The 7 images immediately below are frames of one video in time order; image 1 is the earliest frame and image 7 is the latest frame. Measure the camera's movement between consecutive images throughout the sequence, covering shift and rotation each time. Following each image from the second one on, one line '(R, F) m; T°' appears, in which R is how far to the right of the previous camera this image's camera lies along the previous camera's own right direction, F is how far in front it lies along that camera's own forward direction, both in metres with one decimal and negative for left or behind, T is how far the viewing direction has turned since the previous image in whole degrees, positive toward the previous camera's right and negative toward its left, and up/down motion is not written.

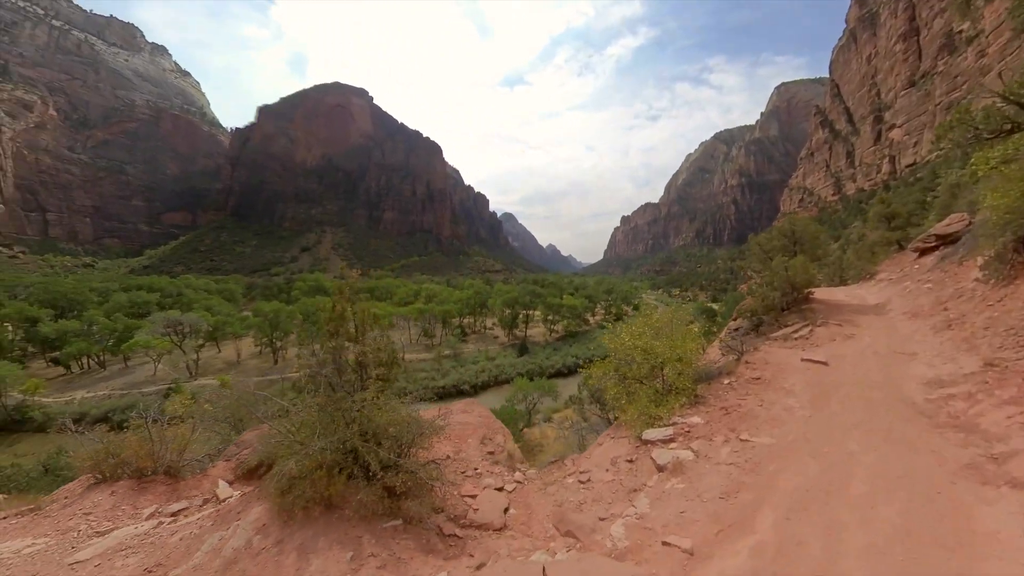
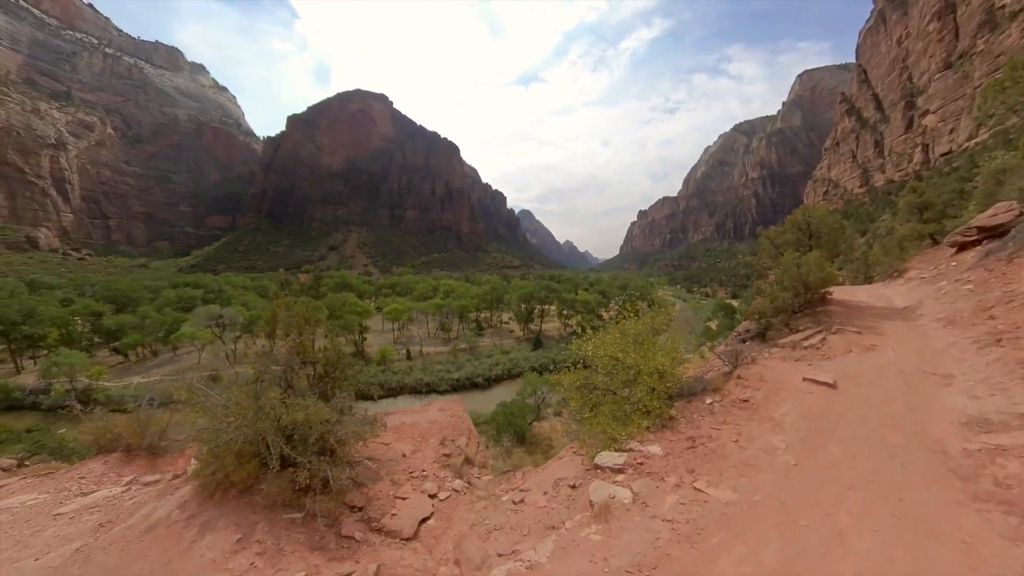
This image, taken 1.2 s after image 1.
(+0.8, +0.9) m; -2°
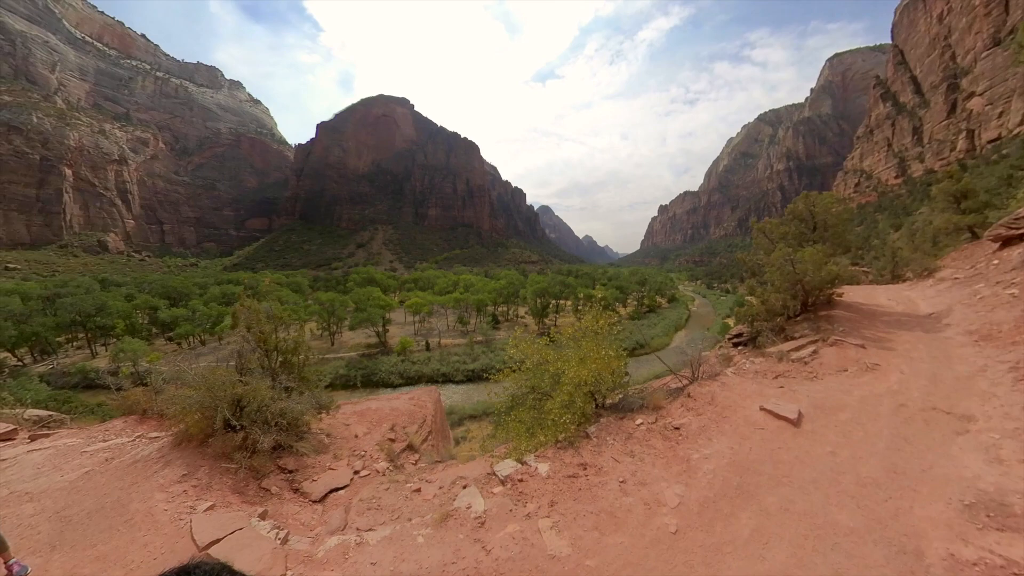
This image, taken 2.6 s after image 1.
(+1.3, +1.1) m; -3°
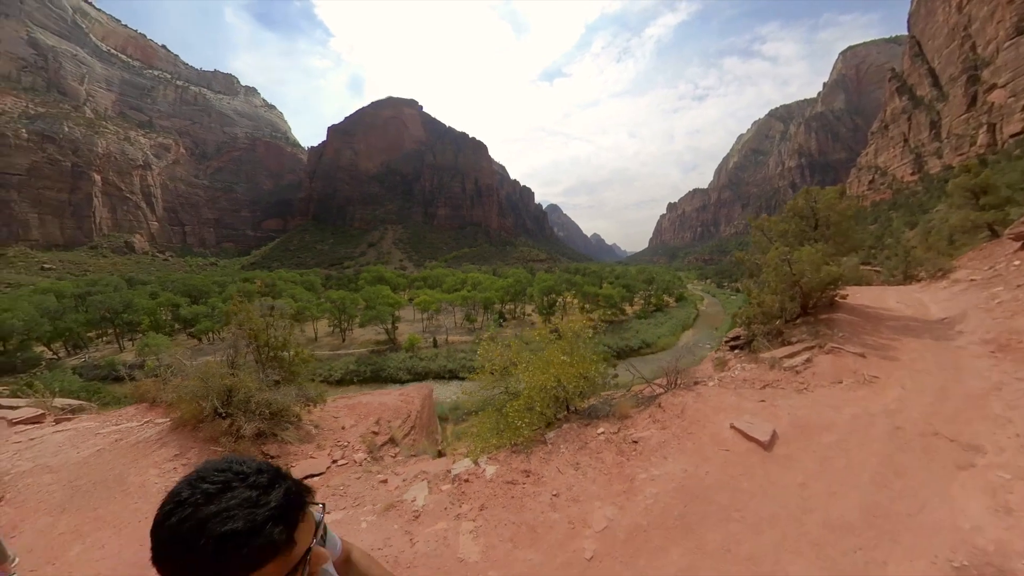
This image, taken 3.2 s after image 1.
(+0.6, +0.5) m; -1°
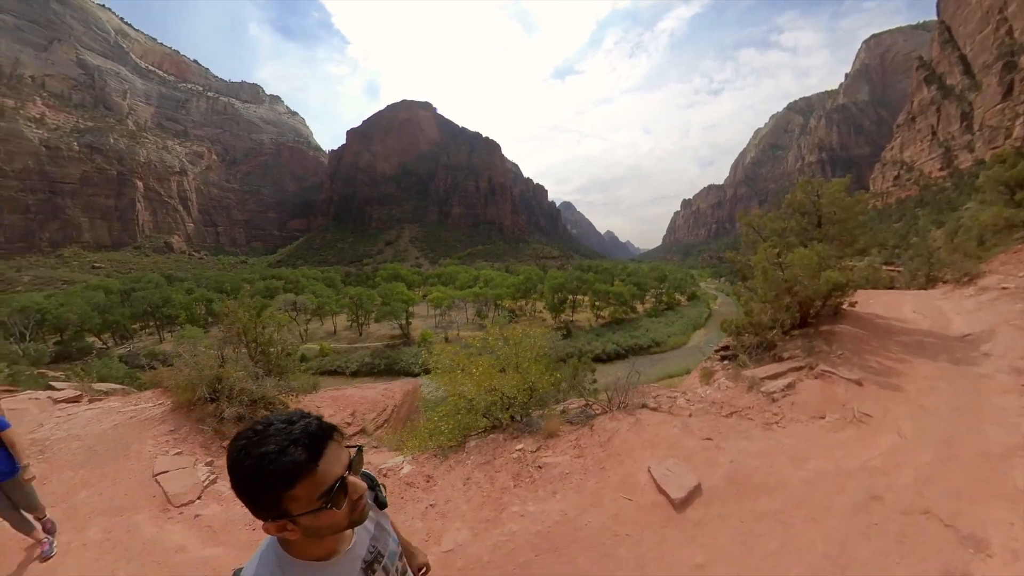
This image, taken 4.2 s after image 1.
(+1.0, +0.8) m; -2°
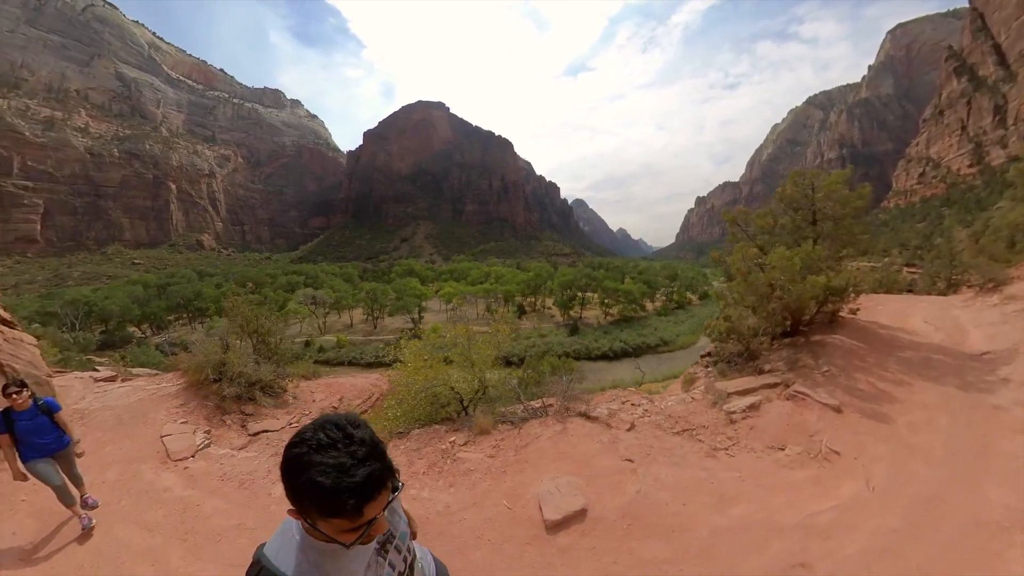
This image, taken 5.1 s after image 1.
(+1.0, +0.7) m; -2°
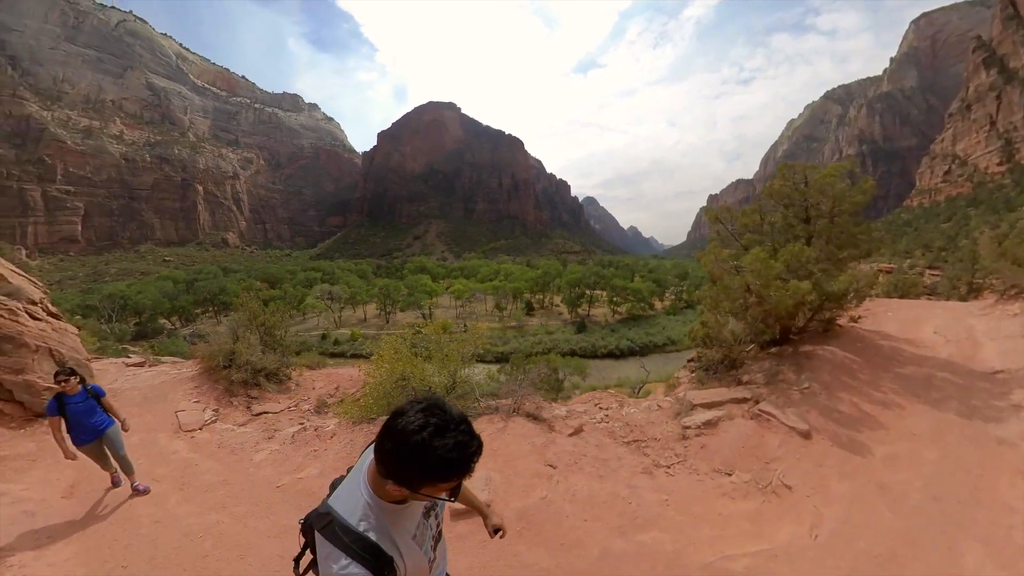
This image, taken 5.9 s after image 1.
(+0.7, +0.5) m; -2°
